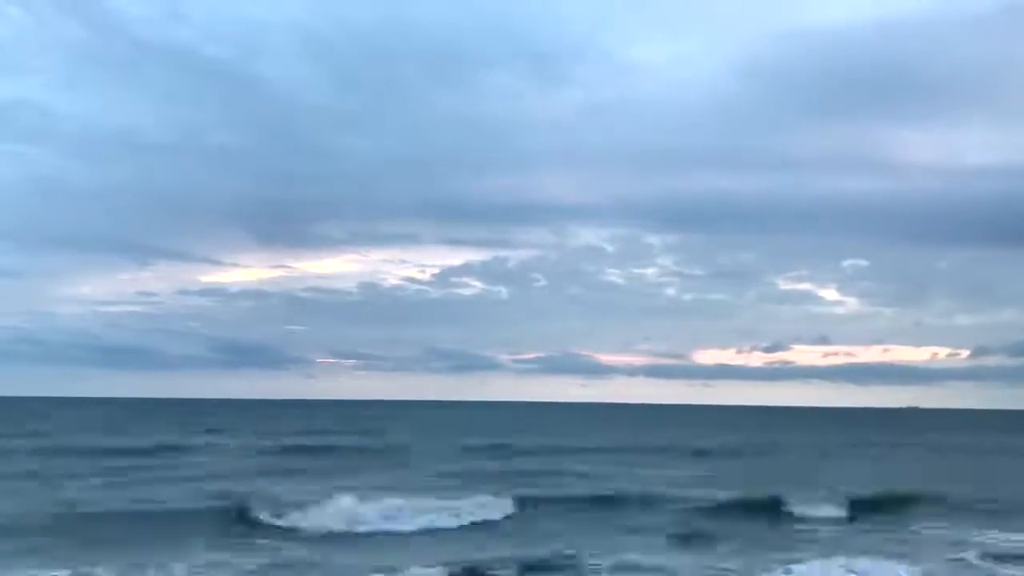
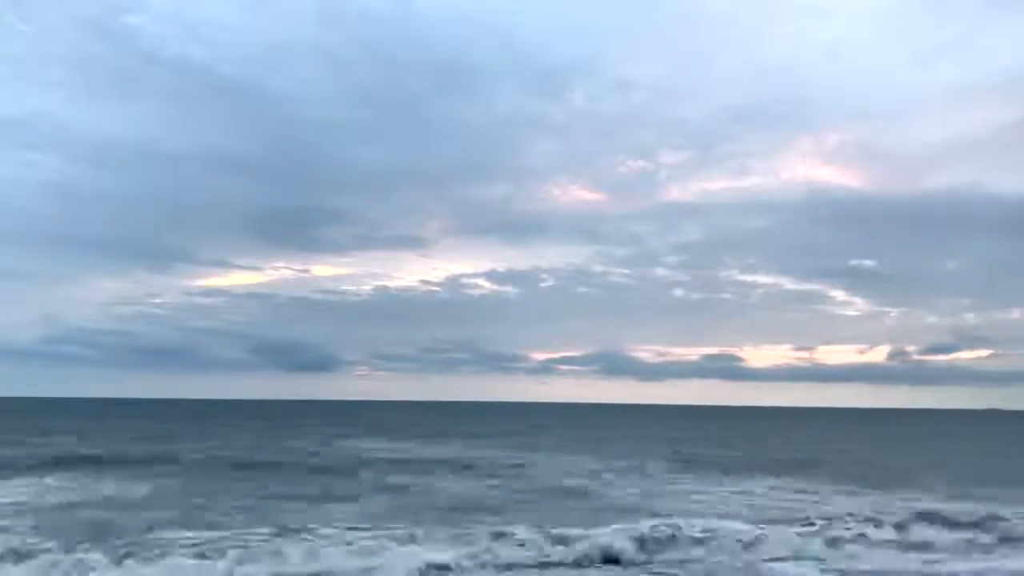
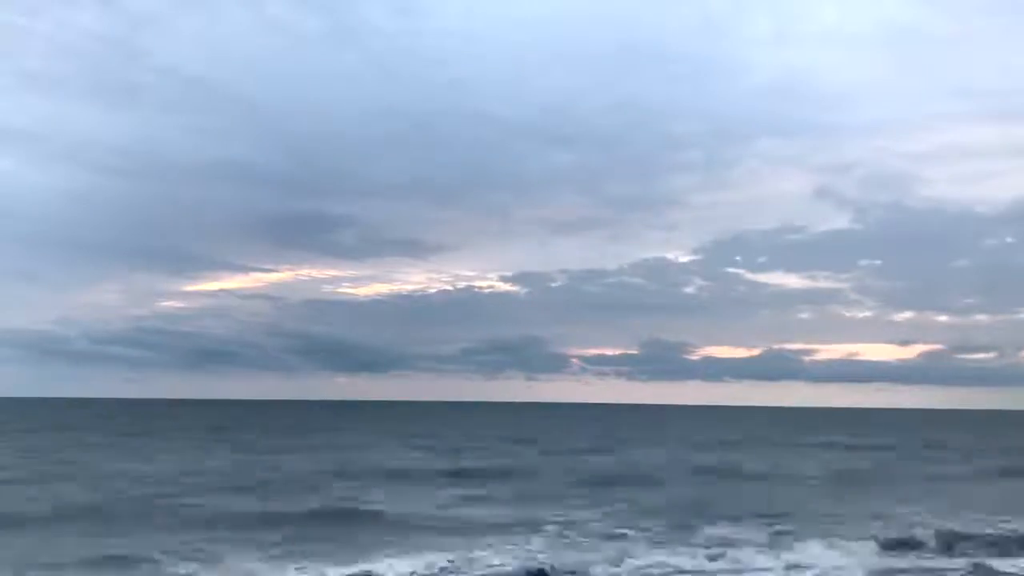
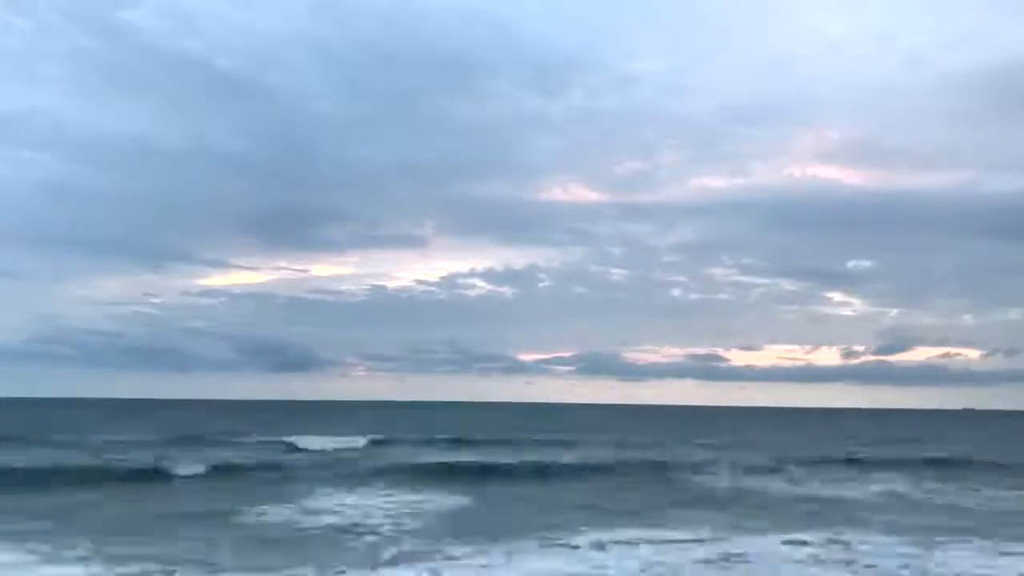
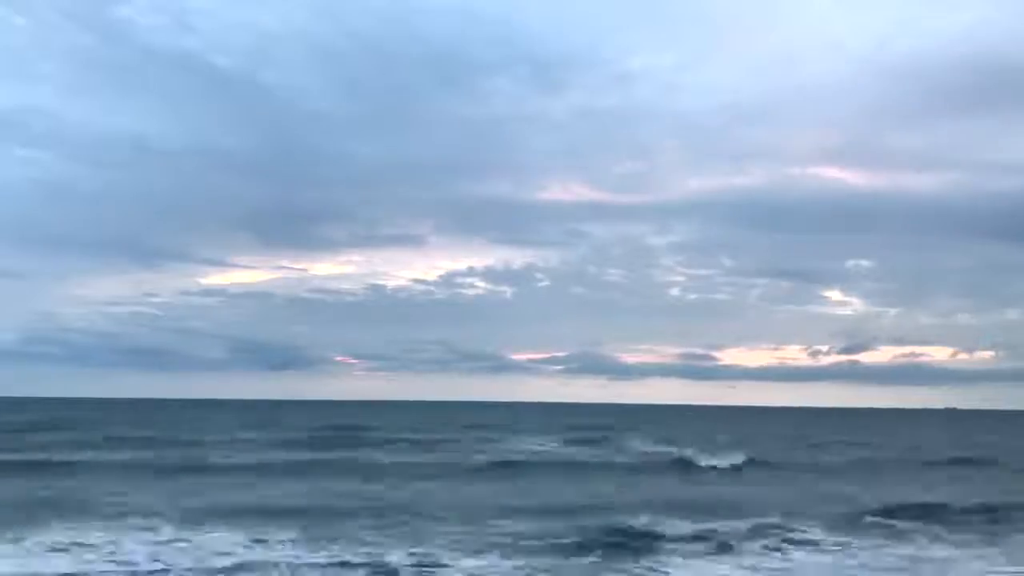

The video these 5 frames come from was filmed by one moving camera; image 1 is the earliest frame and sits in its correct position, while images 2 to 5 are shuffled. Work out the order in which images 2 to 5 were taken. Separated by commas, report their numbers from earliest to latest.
5, 4, 2, 3
